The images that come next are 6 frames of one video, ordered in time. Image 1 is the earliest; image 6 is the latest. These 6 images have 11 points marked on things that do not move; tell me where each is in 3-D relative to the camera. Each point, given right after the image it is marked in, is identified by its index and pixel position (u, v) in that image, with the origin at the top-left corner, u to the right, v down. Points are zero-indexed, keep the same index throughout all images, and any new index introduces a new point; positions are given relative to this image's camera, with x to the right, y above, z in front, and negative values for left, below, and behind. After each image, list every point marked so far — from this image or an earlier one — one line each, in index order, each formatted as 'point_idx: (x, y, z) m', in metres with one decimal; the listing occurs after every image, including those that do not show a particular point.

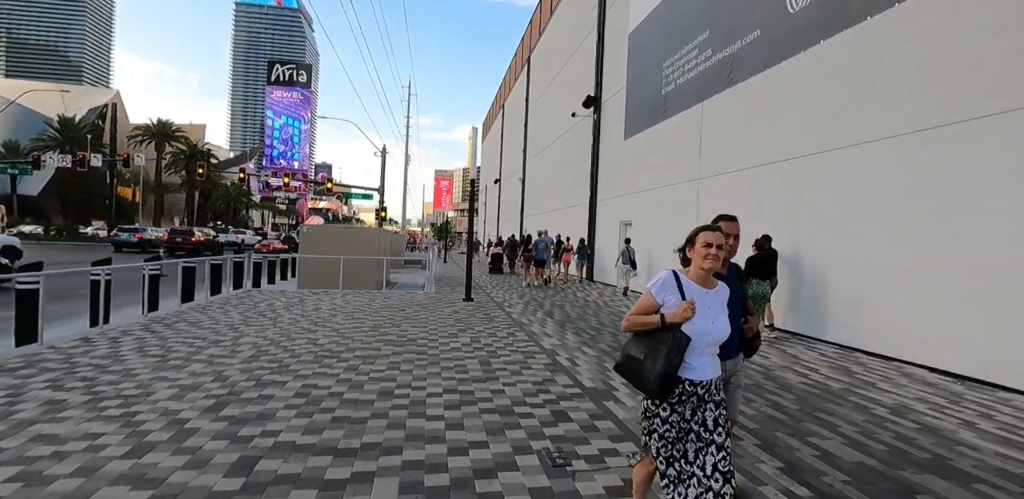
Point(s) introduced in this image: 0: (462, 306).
0: (-1.1, -1.3, +9.5) m
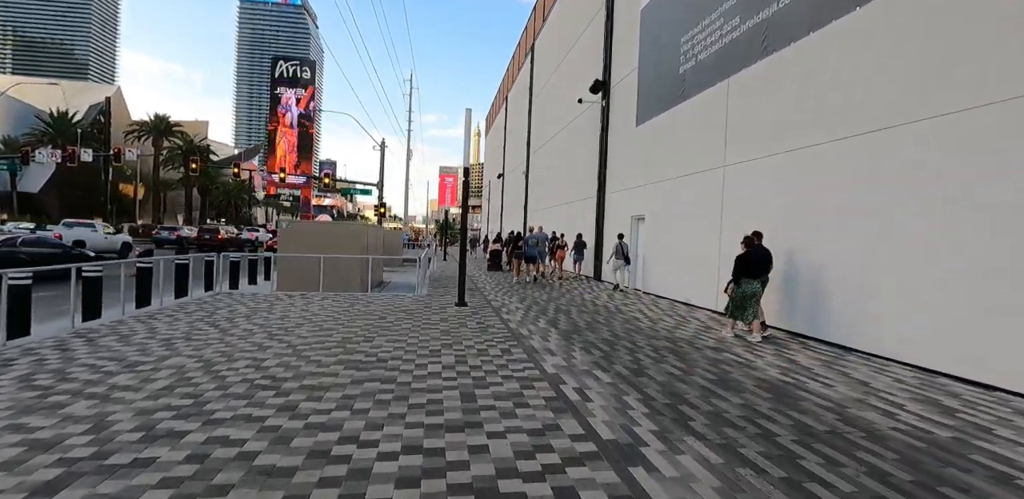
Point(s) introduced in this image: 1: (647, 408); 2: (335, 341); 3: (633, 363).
0: (-1.1, -1.3, +8.3) m
1: (+1.2, -1.5, +3.8) m
2: (-2.6, -1.3, +5.9) m
3: (+1.5, -1.4, +5.1) m
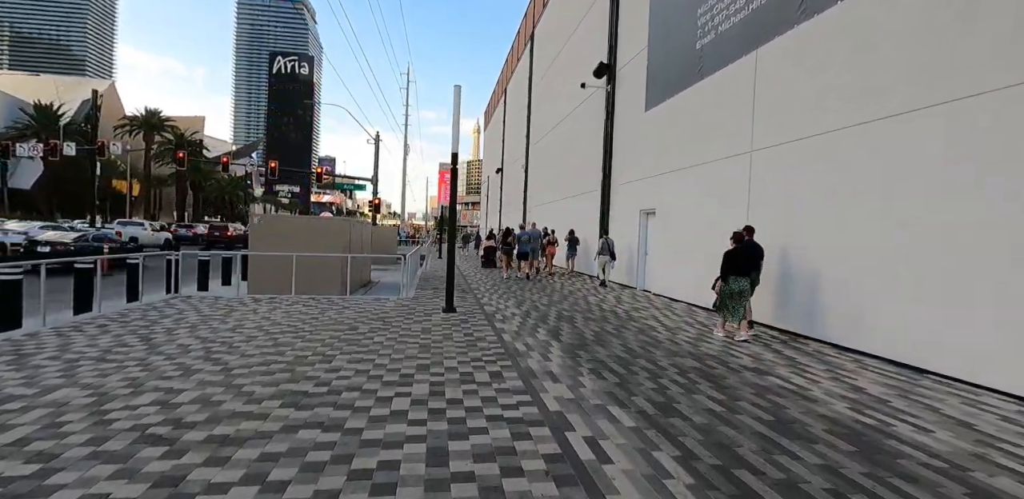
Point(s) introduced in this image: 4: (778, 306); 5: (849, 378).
0: (-1.2, -1.3, +7.1) m
1: (+1.2, -1.5, +2.6) m
2: (-2.7, -1.3, +4.8) m
3: (+1.4, -1.4, +4.0) m
4: (+5.4, -1.2, +8.2) m
5: (+3.8, -1.5, +4.6) m
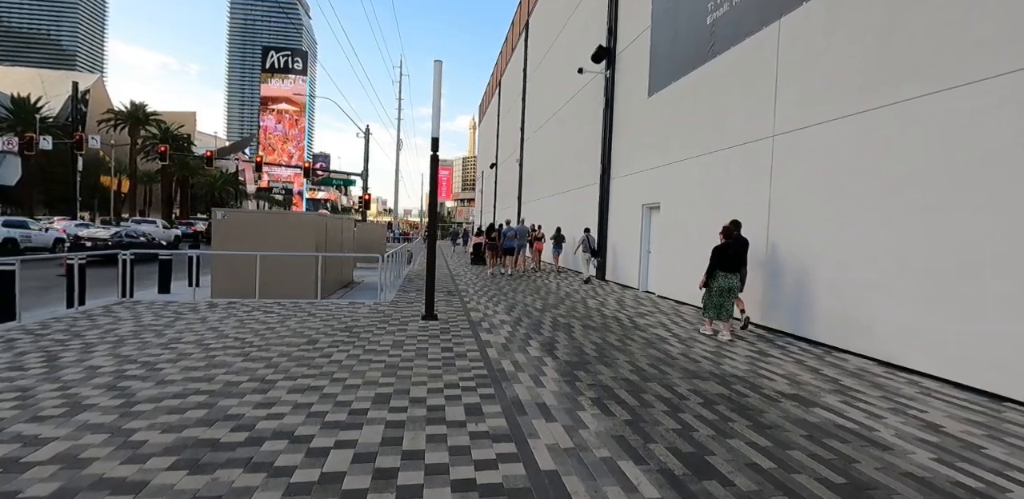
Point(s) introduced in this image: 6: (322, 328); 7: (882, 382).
0: (-1.4, -1.2, +6.2) m
1: (+1.0, -1.5, +1.7) m
2: (-2.8, -1.3, +3.8) m
3: (+1.3, -1.4, +3.0) m
4: (+5.2, -1.1, +7.3) m
5: (+3.7, -1.4, +3.7) m
6: (-2.9, -1.2, +6.3) m
7: (+4.0, -1.4, +4.4) m
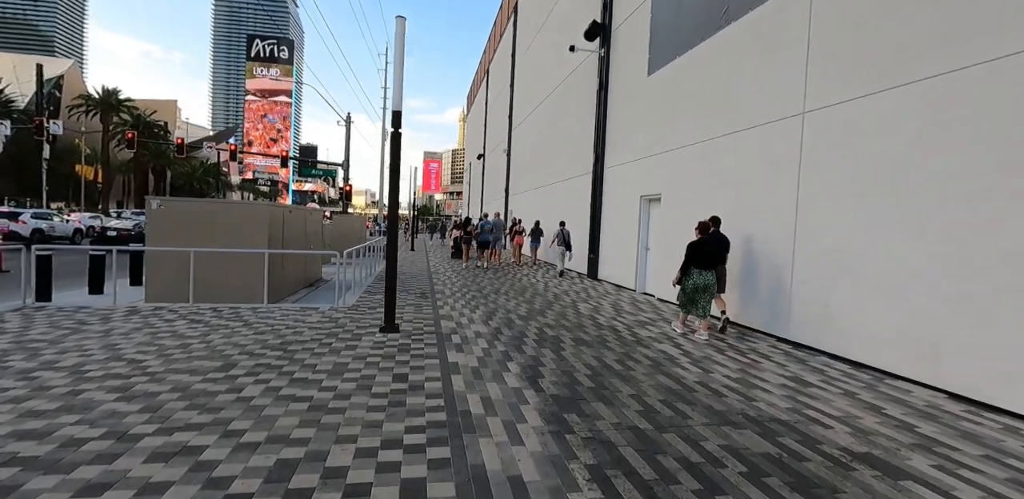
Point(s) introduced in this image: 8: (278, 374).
0: (-1.7, -1.2, +5.0) m
1: (+0.8, -1.5, +0.5) m
2: (-3.1, -1.3, +2.6) m
3: (+1.0, -1.5, +1.9) m
4: (+4.9, -1.1, +6.2) m
5: (+3.4, -1.5, +2.6) m
6: (-3.2, -1.2, +5.0) m
7: (+3.7, -1.5, +3.4) m
8: (-2.4, -1.3, +4.1) m
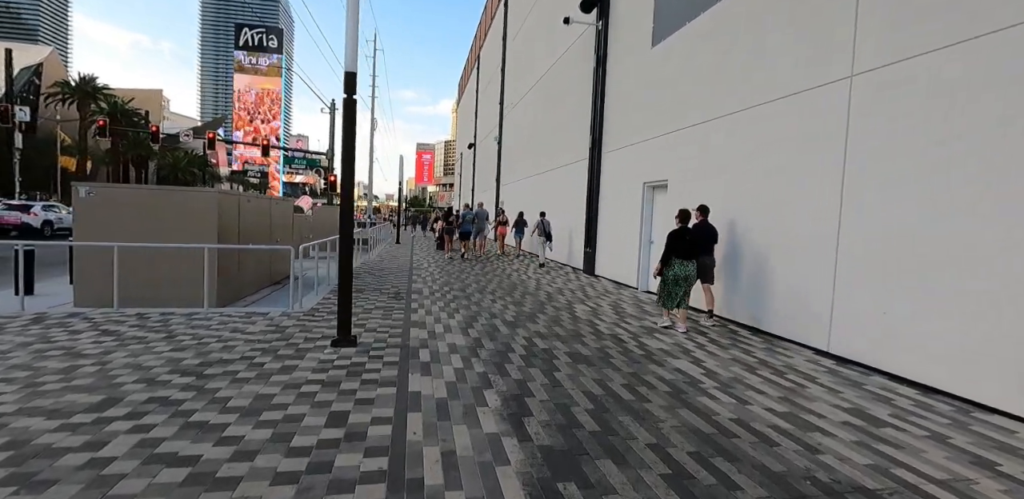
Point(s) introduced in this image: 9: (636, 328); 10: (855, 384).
0: (-1.9, -1.2, +3.9) m
1: (+0.7, -1.6, -0.5) m
2: (-3.2, -1.3, +1.5) m
3: (+0.9, -1.5, +0.9) m
4: (+4.7, -1.0, +5.2) m
5: (+3.3, -1.5, +1.6) m
6: (-3.4, -1.1, +4.0) m
7: (+3.6, -1.4, +2.4) m
8: (-2.5, -1.3, +3.0) m
9: (+1.8, -1.1, +5.9) m
10: (+3.3, -1.3, +4.0) m
